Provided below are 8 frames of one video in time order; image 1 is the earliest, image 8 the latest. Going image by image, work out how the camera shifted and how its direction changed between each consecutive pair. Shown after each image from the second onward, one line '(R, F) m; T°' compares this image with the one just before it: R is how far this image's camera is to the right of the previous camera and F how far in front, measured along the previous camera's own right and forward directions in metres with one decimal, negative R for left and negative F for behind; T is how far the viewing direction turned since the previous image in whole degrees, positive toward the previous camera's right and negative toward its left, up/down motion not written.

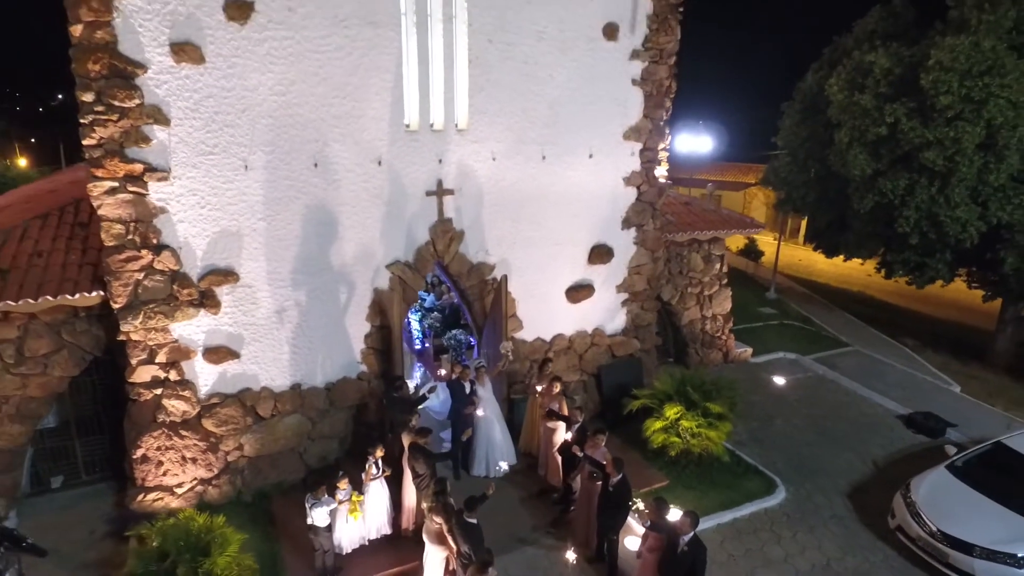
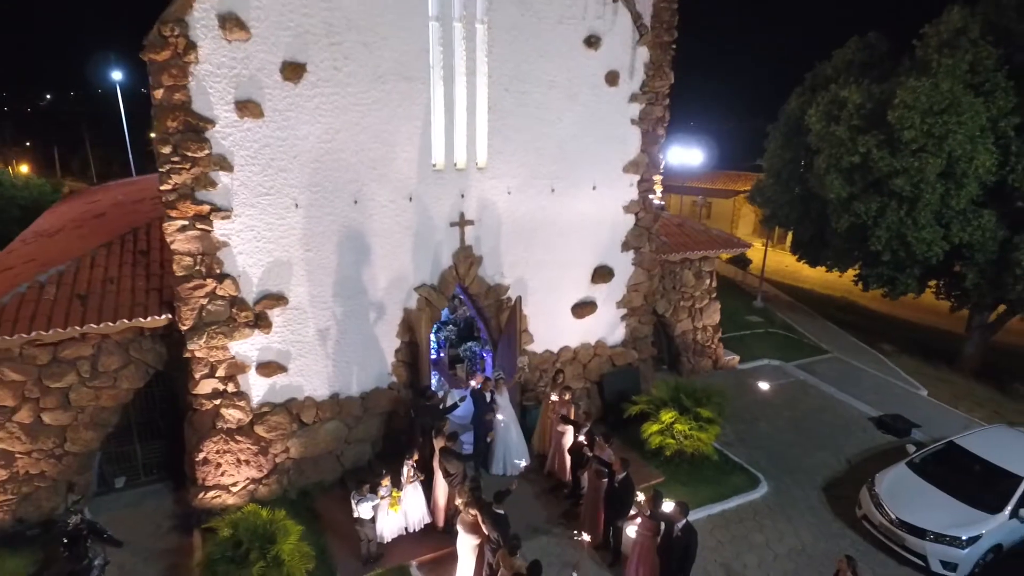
(-0.4, -1.2) m; +1°
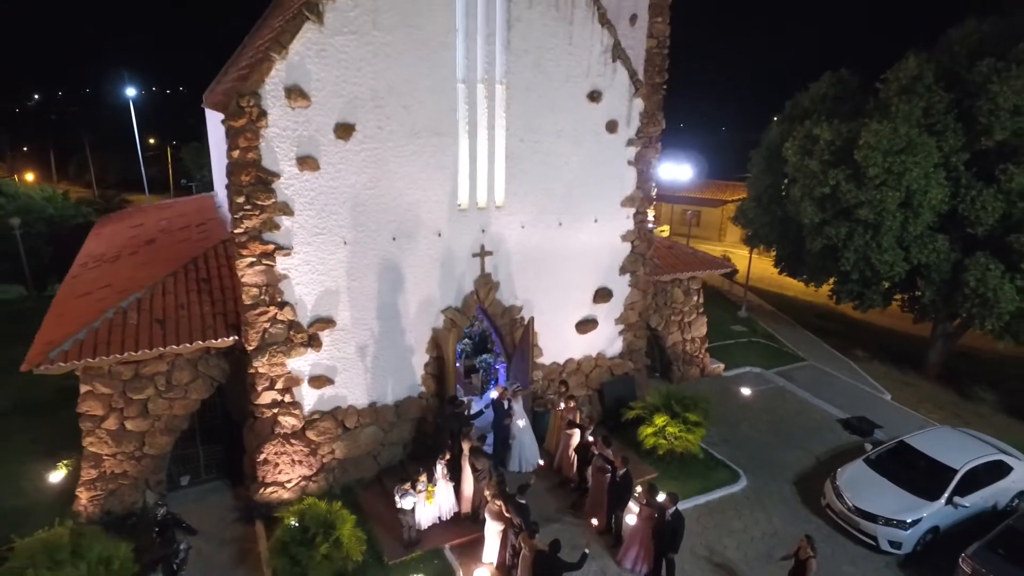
(-0.4, -1.6) m; +1°
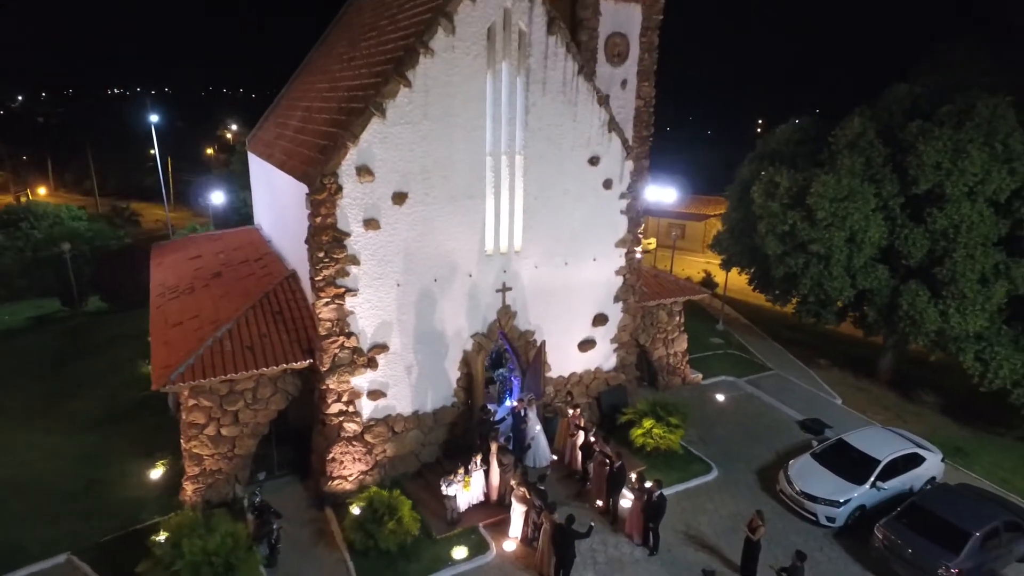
(-0.7, -2.7) m; +1°
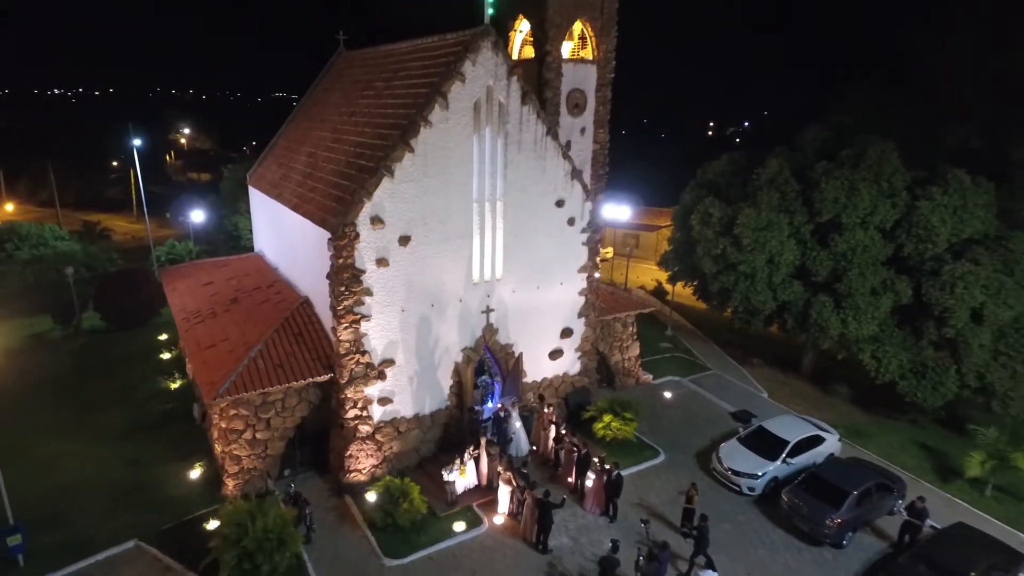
(-0.6, -3.0) m; +4°
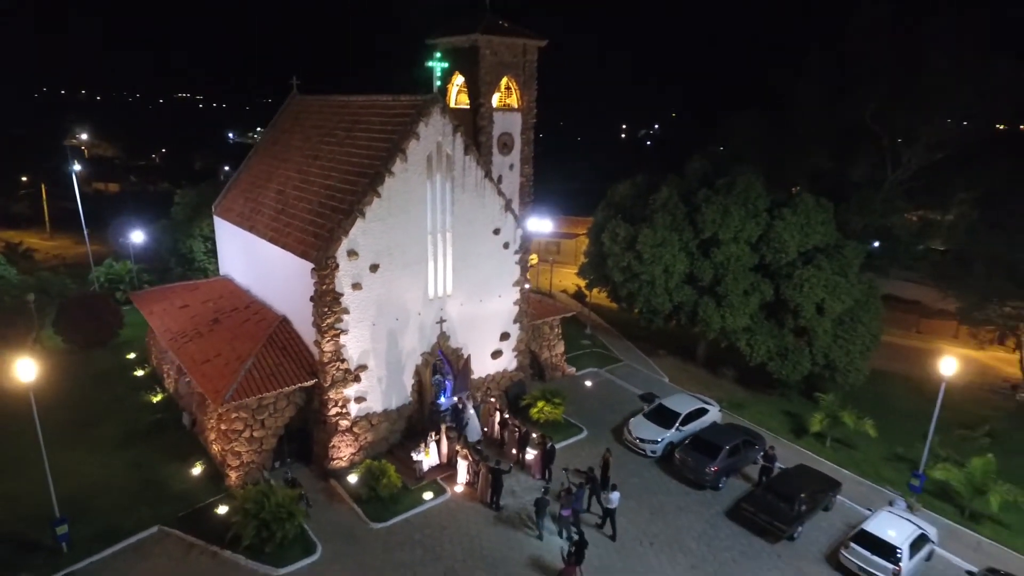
(-0.8, -4.0) m; +7°
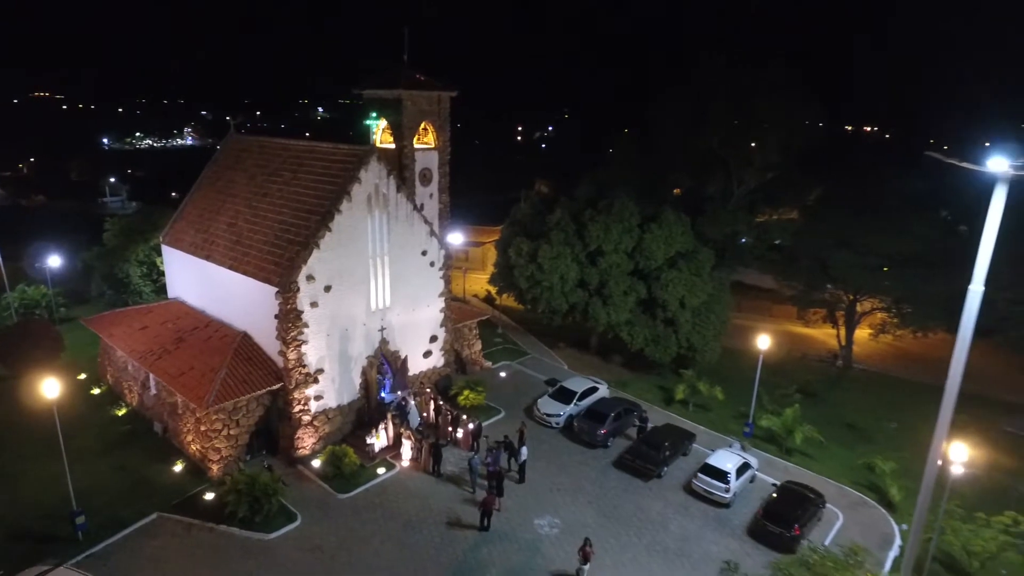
(-1.0, -5.0) m; +9°
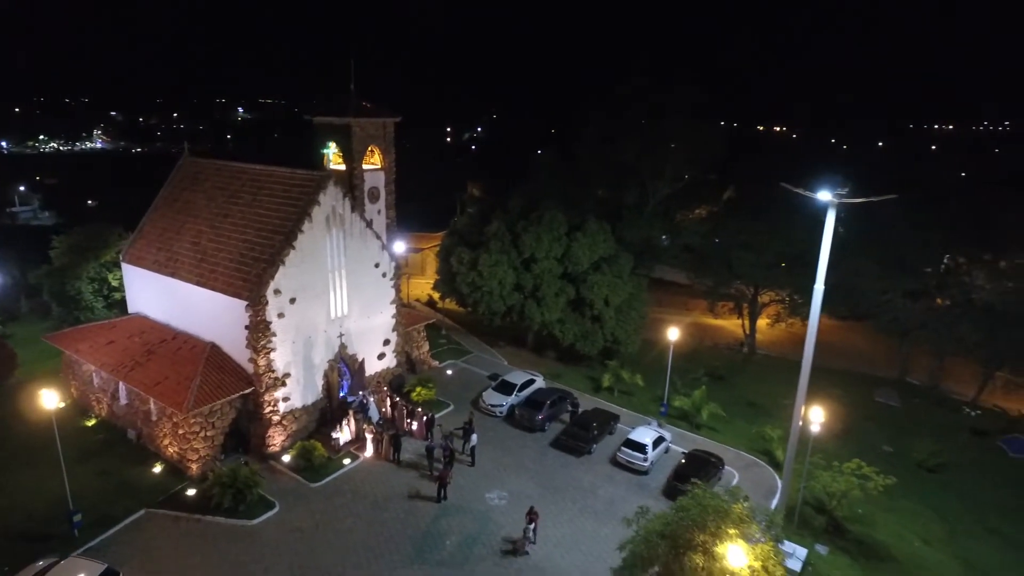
(-0.6, -3.5) m; +6°
